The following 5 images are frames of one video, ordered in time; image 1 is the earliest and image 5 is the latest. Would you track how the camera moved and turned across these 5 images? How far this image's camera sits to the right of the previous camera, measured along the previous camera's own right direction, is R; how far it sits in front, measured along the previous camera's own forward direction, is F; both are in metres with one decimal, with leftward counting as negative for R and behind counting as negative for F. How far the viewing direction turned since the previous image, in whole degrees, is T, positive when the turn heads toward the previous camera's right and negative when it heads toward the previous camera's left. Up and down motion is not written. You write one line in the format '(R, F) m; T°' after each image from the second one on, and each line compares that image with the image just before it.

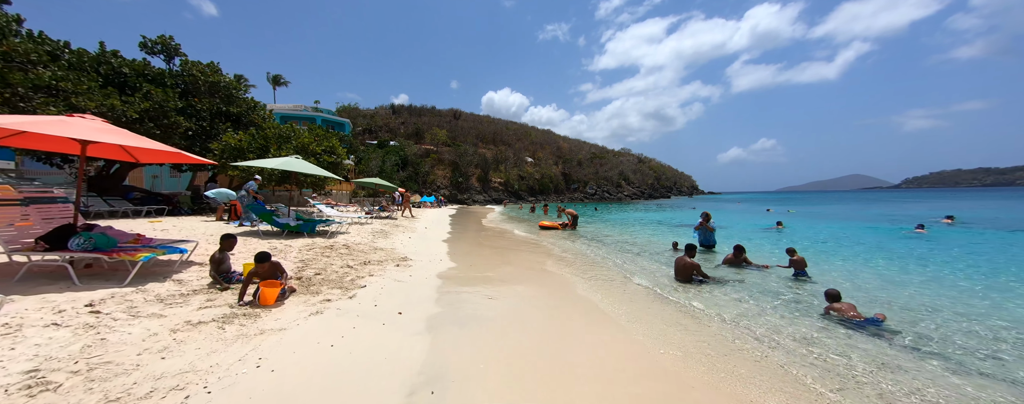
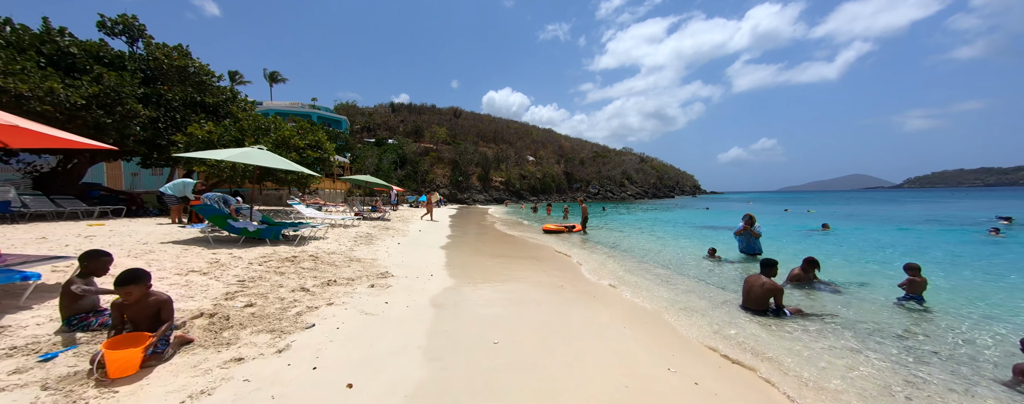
(-0.2, +1.5) m; 0°
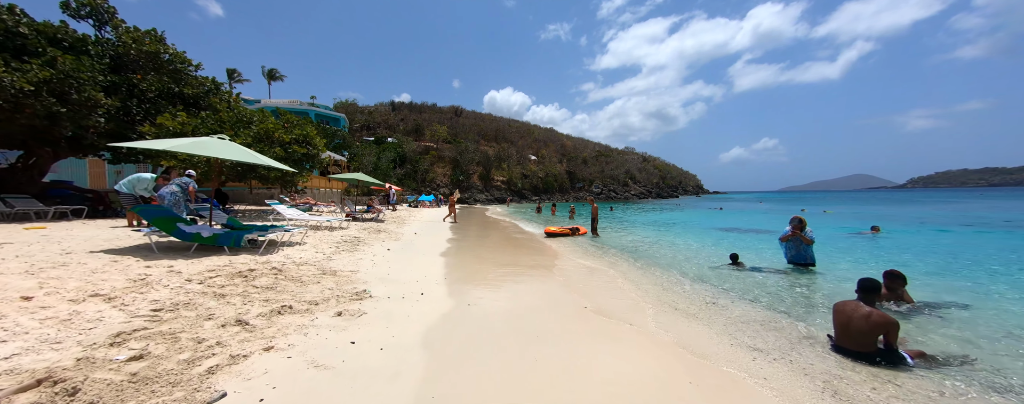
(-0.1, +1.2) m; 0°
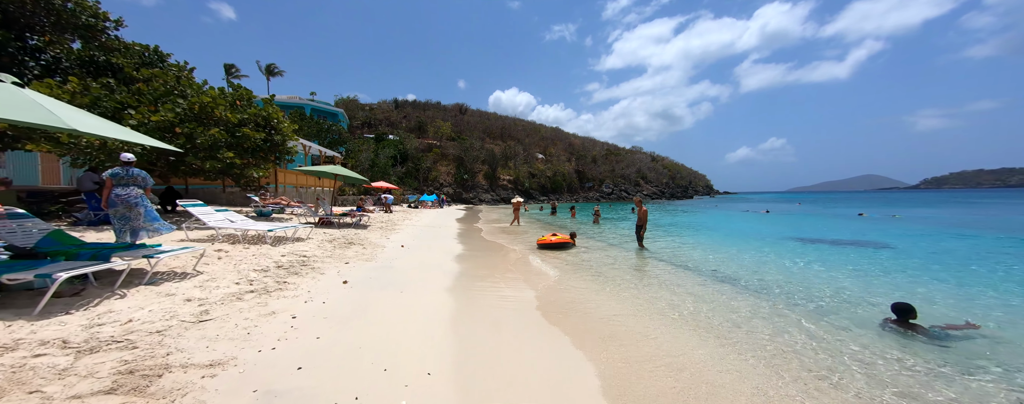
(-0.5, +3.2) m; -1°
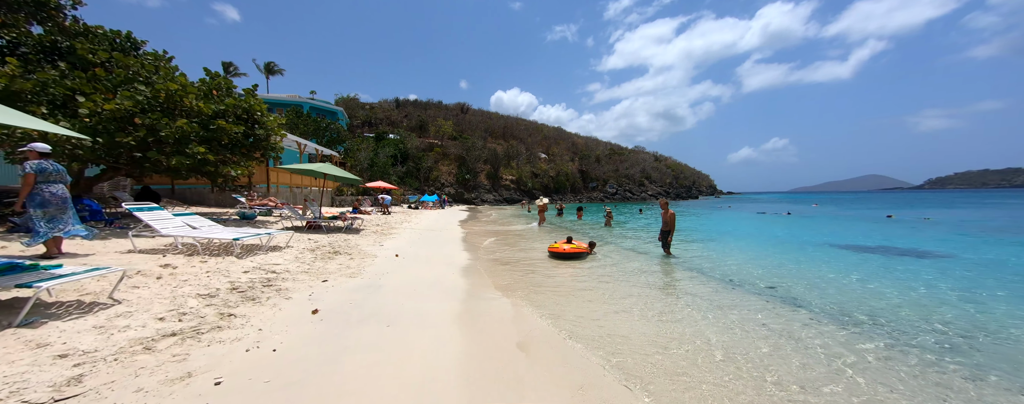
(-0.2, +1.2) m; 0°
